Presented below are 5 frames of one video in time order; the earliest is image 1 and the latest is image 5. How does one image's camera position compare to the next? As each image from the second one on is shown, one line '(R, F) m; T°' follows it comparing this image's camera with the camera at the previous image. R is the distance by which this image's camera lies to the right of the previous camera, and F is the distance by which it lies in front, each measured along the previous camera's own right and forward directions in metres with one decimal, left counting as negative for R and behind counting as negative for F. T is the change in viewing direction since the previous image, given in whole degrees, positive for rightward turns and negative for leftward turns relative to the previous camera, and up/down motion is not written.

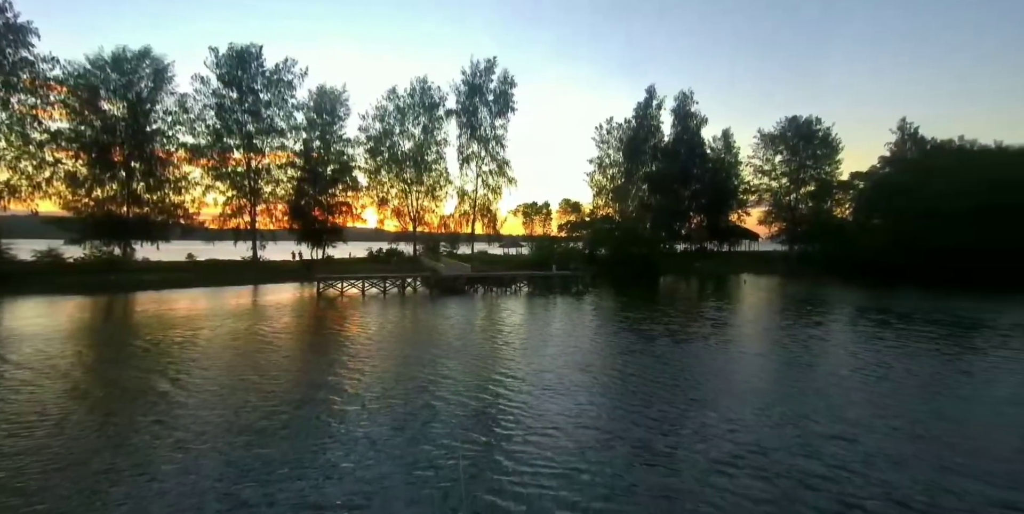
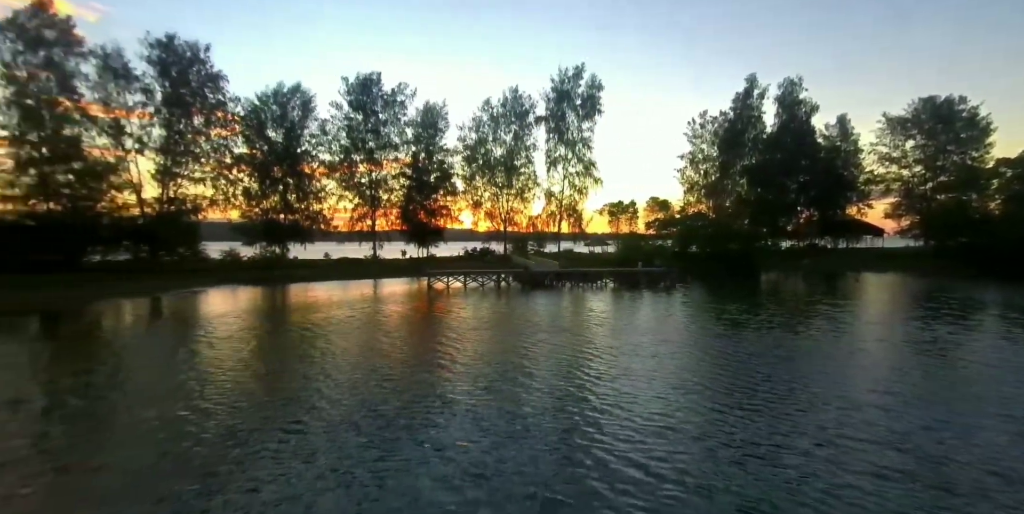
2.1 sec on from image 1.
(-0.3, -2.1) m; -11°
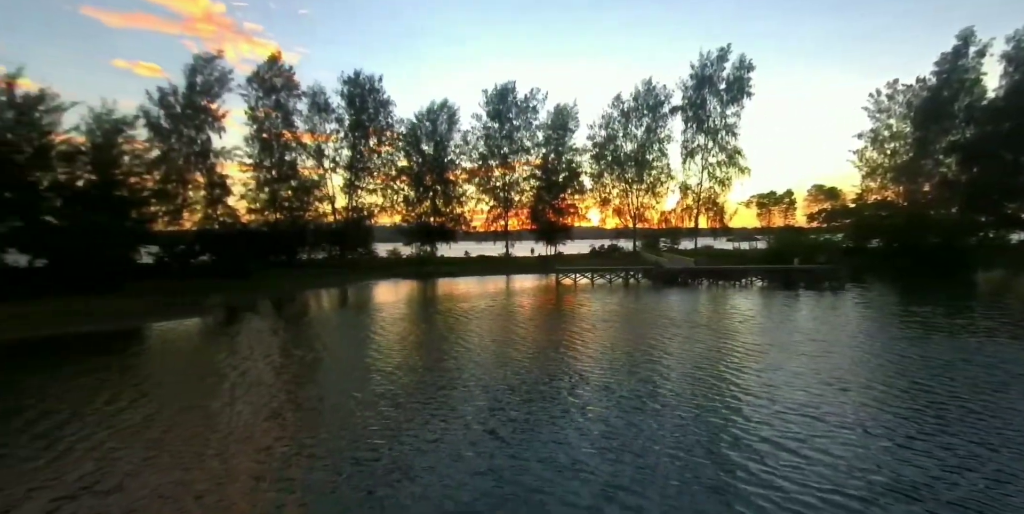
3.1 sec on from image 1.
(+0.6, -1.3) m; -17°
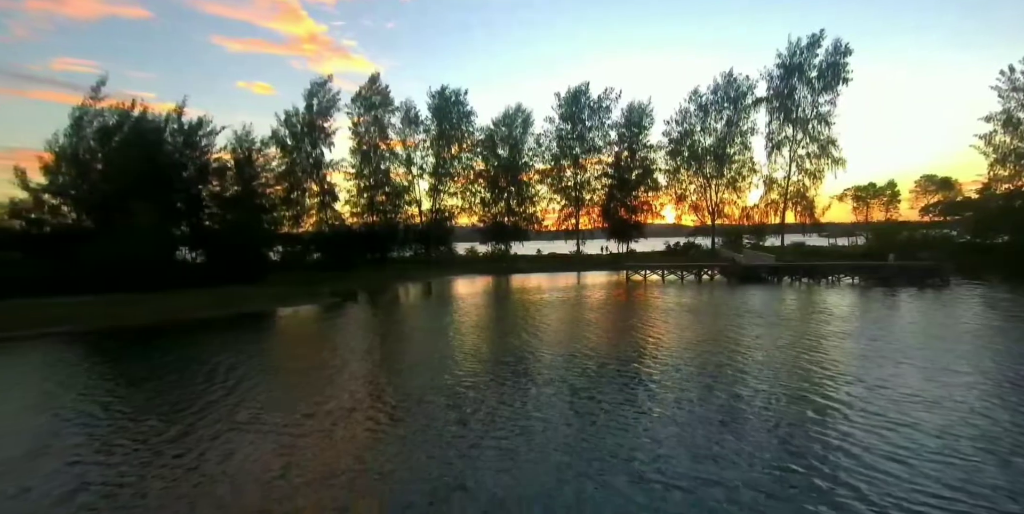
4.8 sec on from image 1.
(+0.7, -1.6) m; -10°
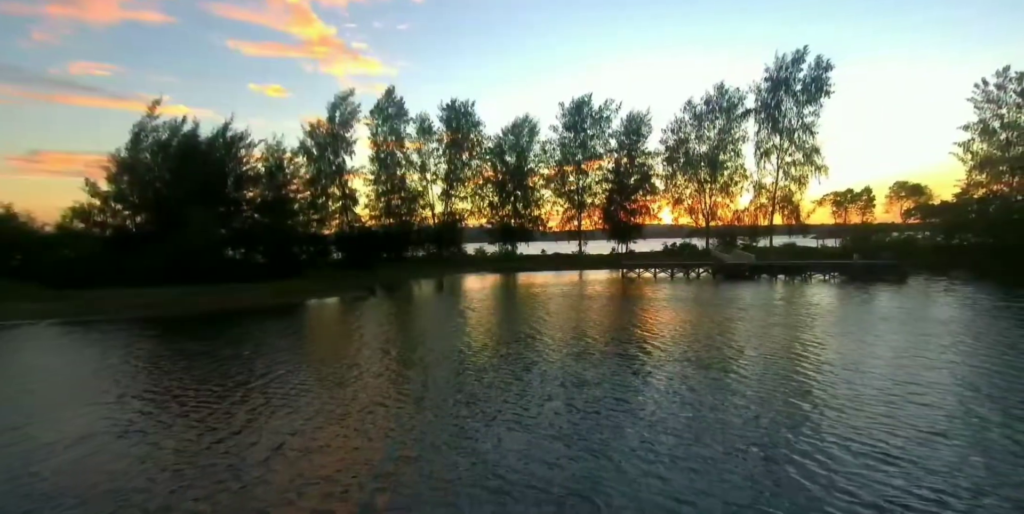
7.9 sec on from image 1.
(-0.1, -3.1) m; -1°
